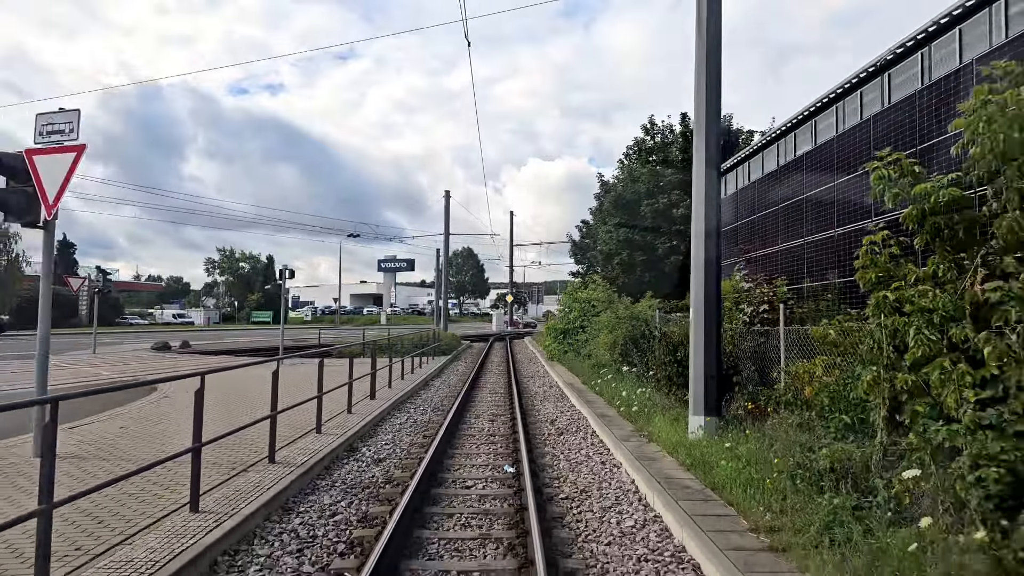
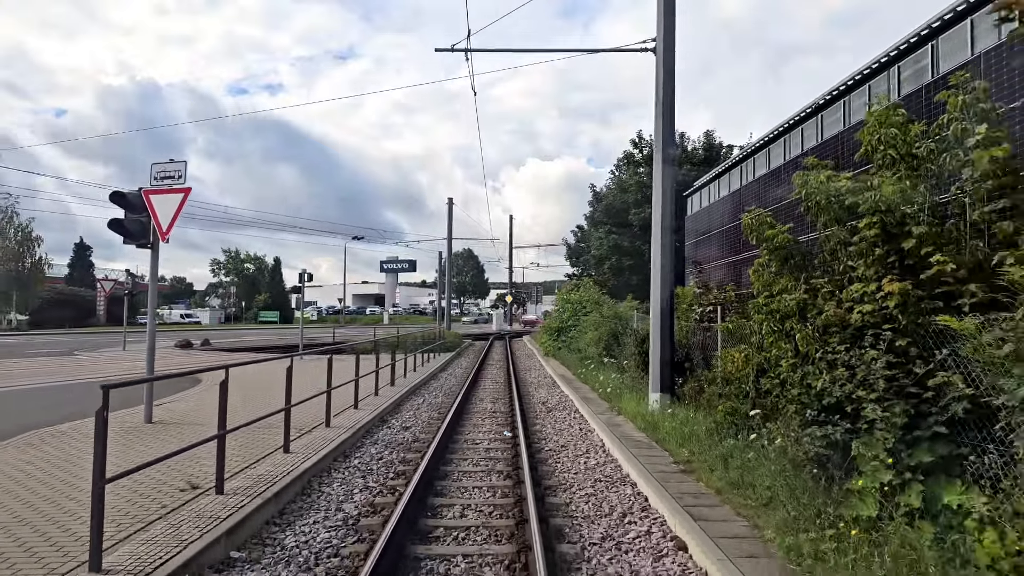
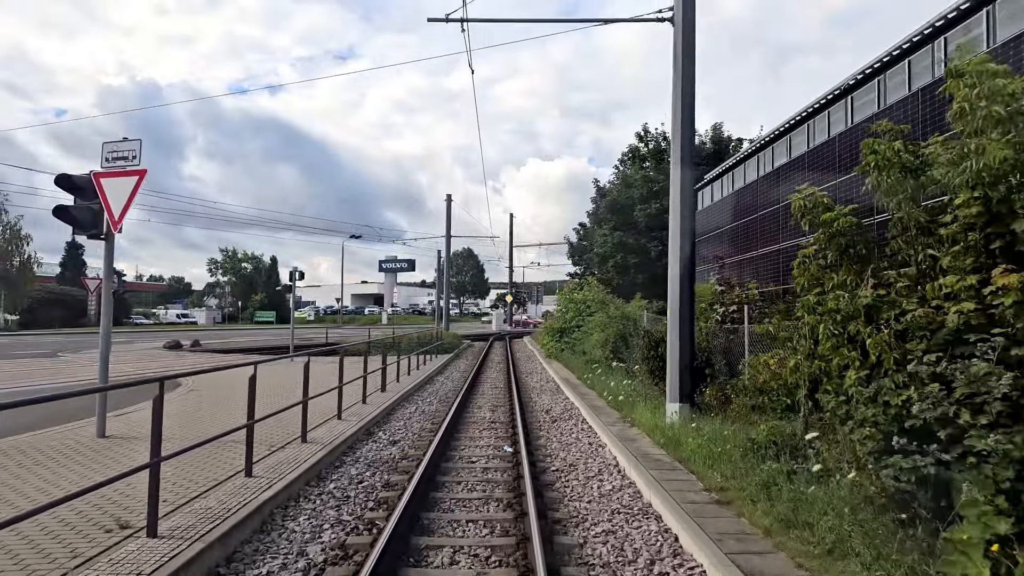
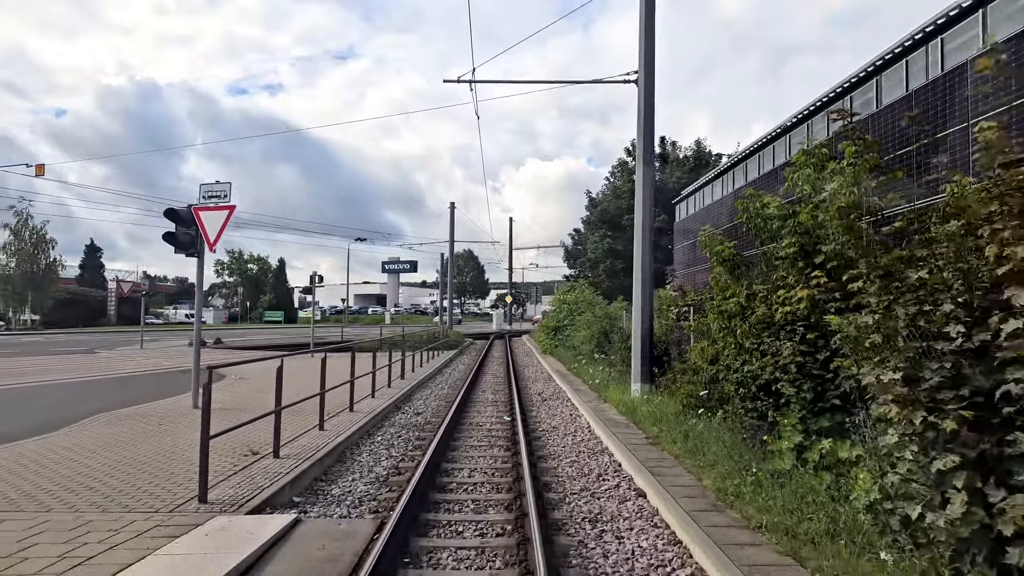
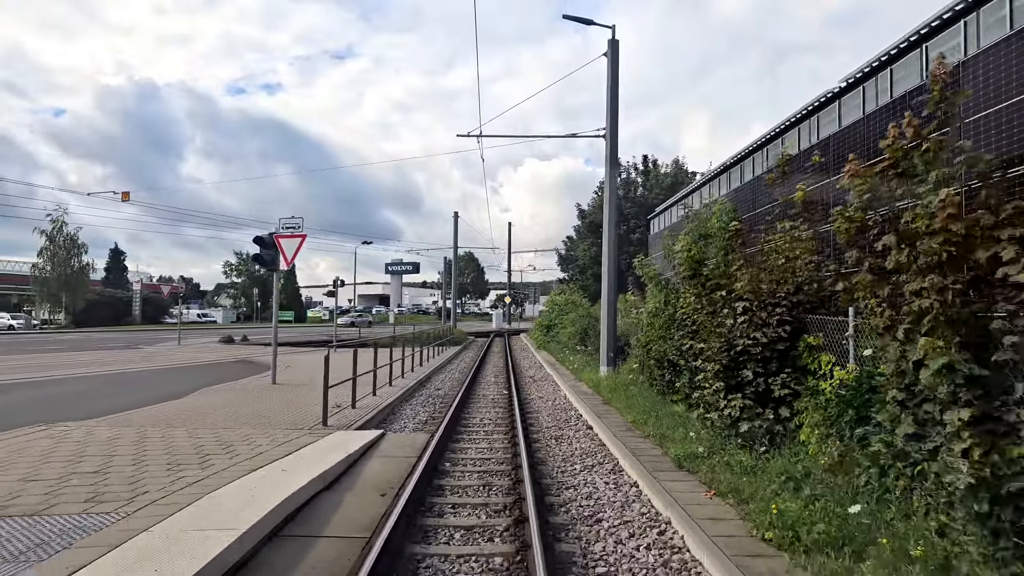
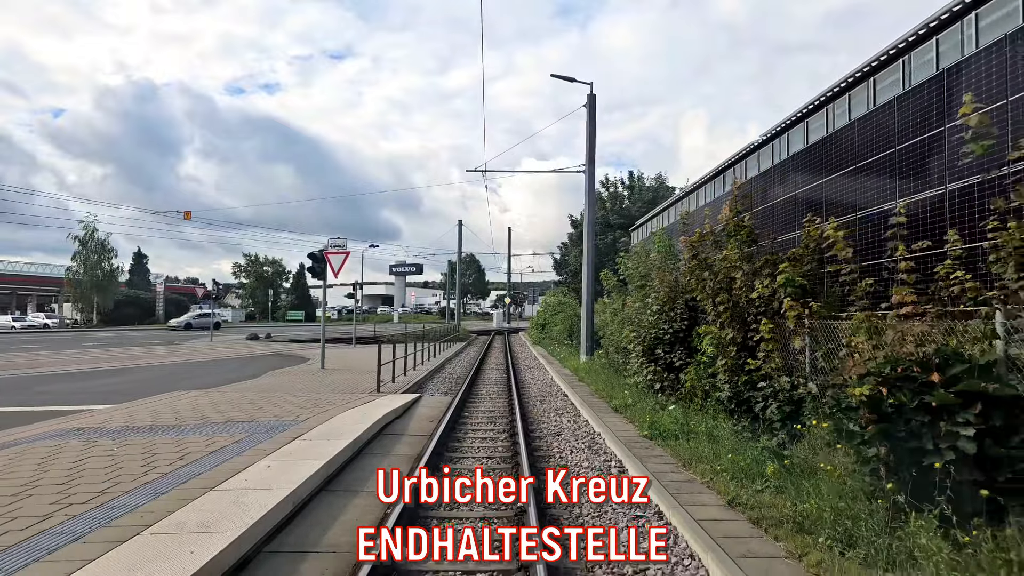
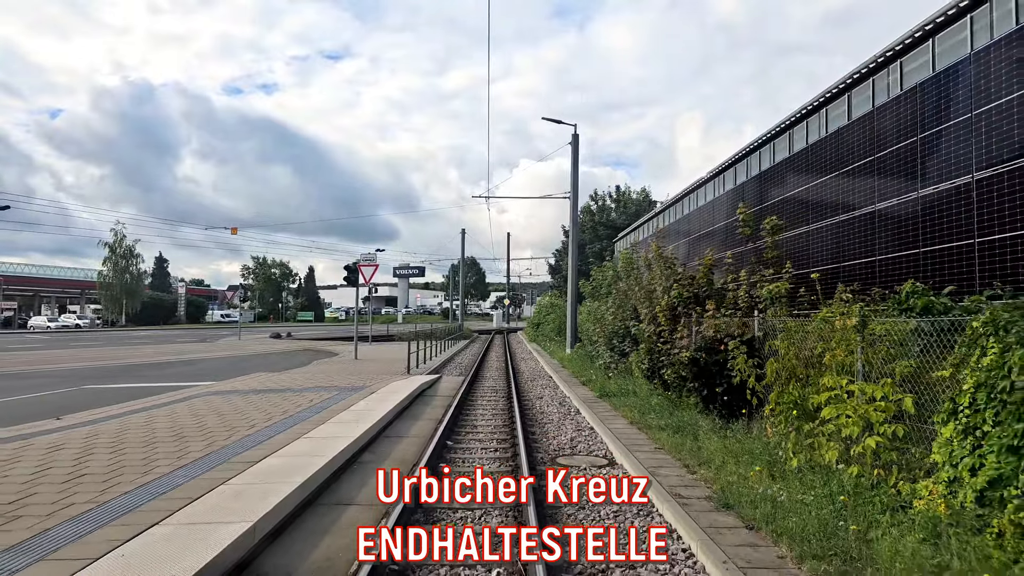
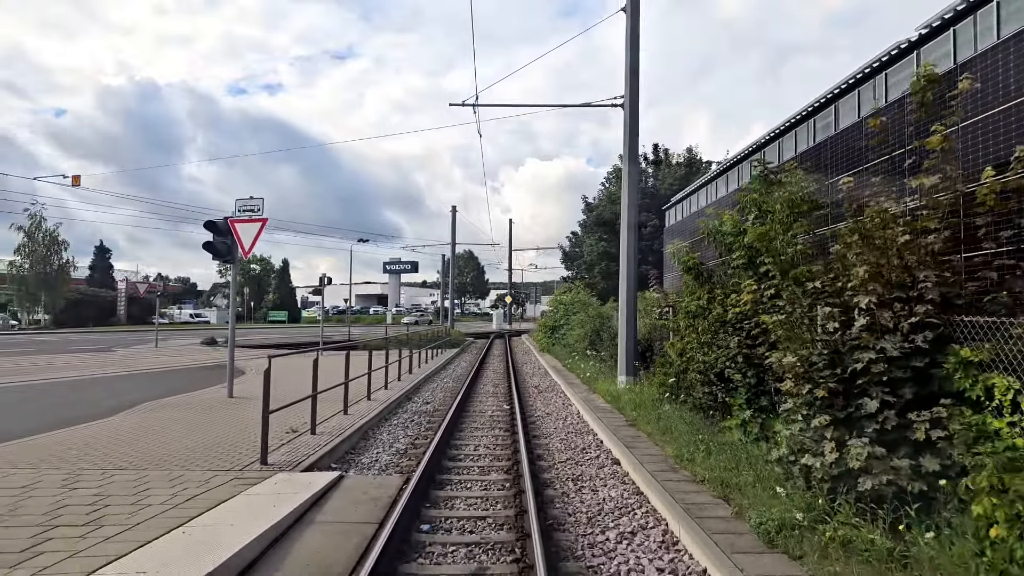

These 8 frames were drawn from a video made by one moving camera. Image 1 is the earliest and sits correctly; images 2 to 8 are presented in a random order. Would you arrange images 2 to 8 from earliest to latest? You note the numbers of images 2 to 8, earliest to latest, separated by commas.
3, 2, 4, 8, 5, 6, 7
